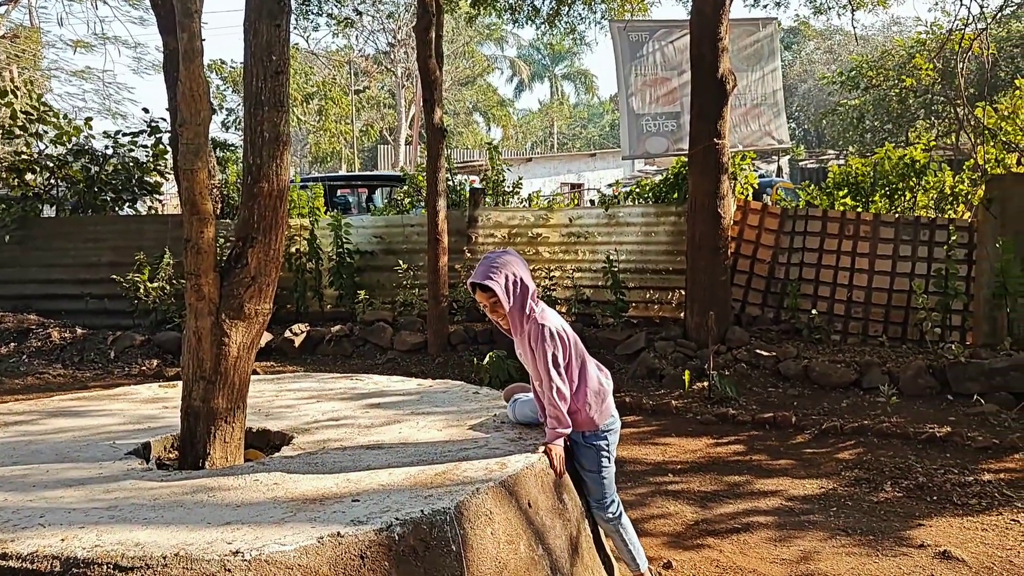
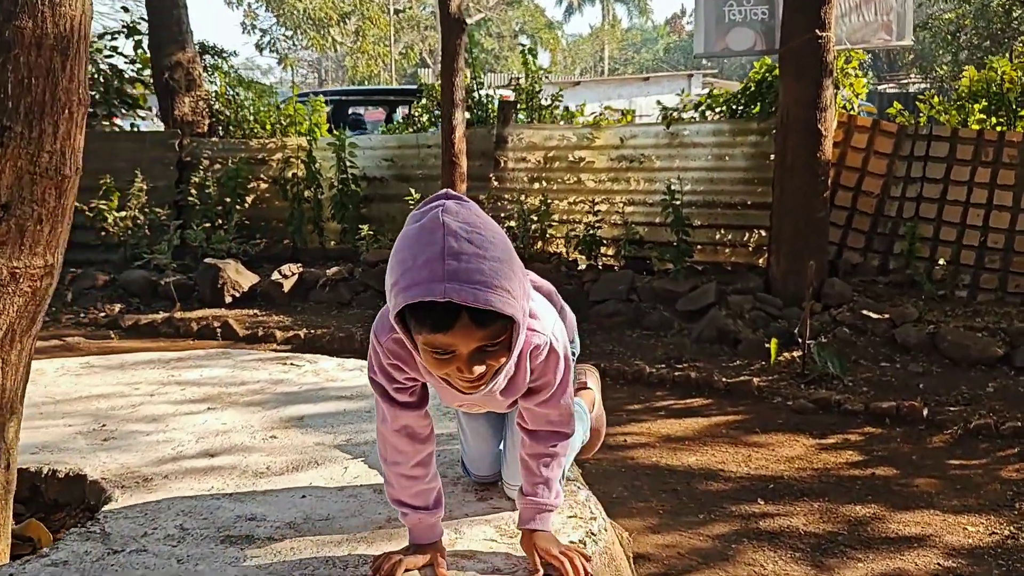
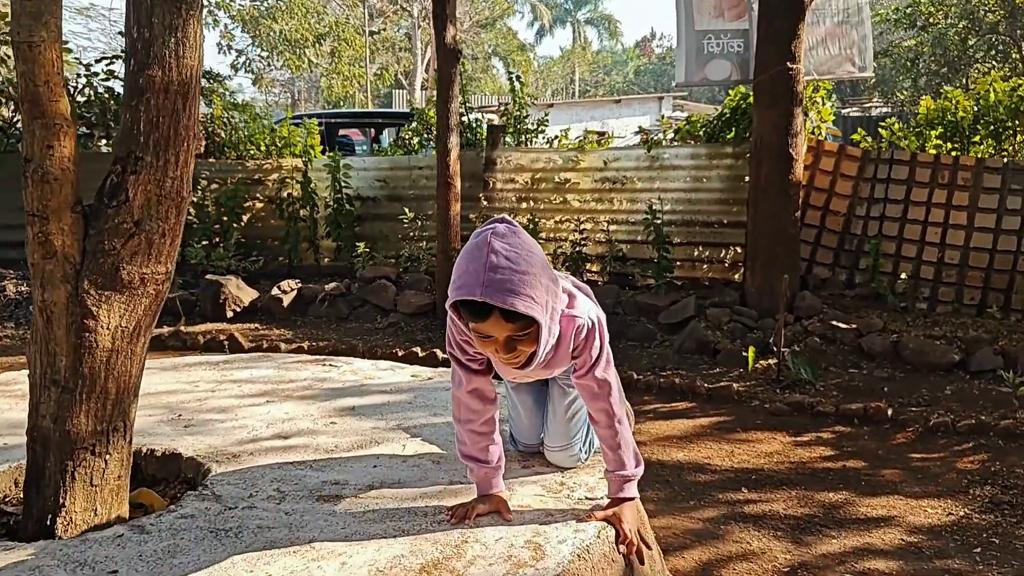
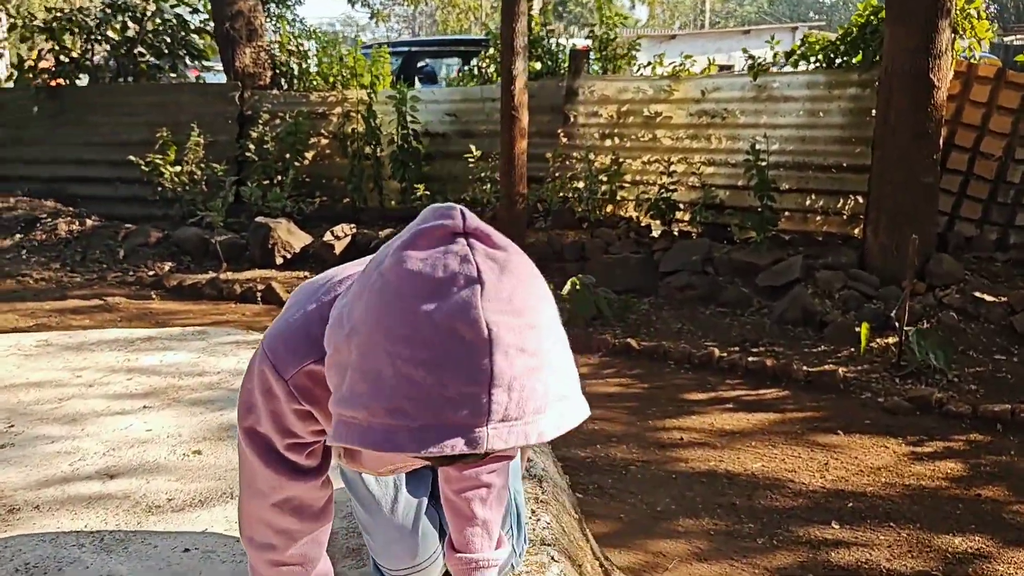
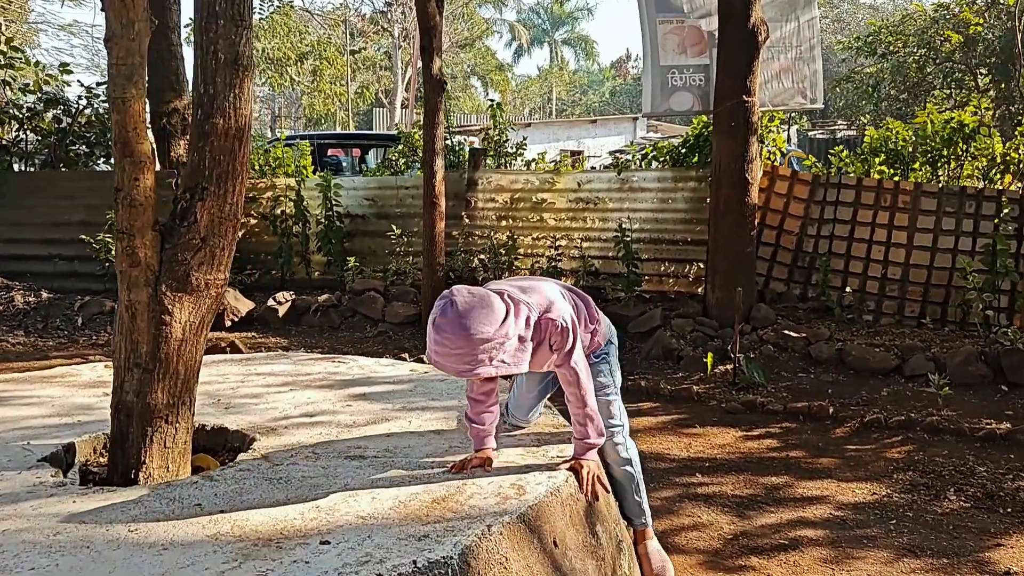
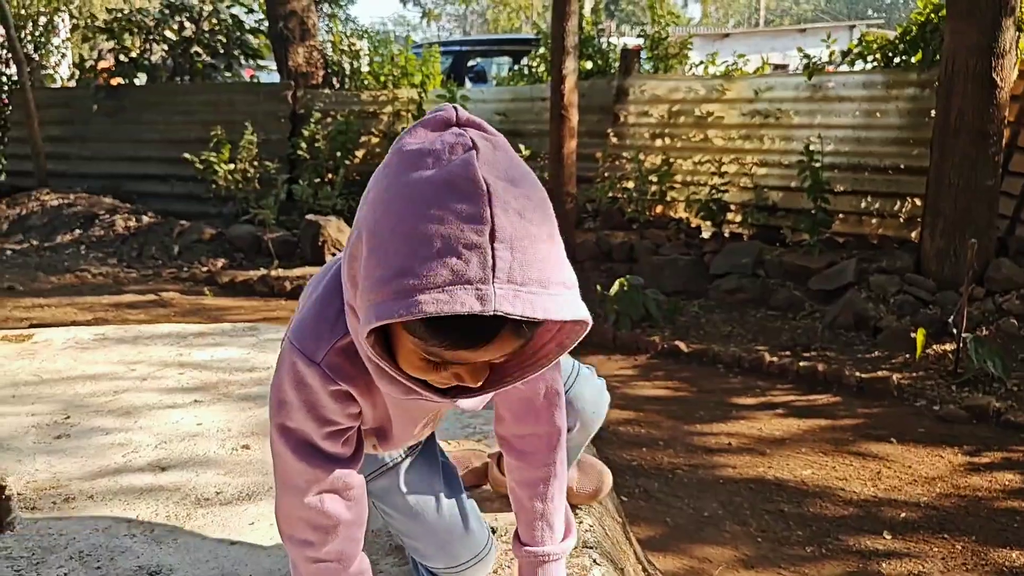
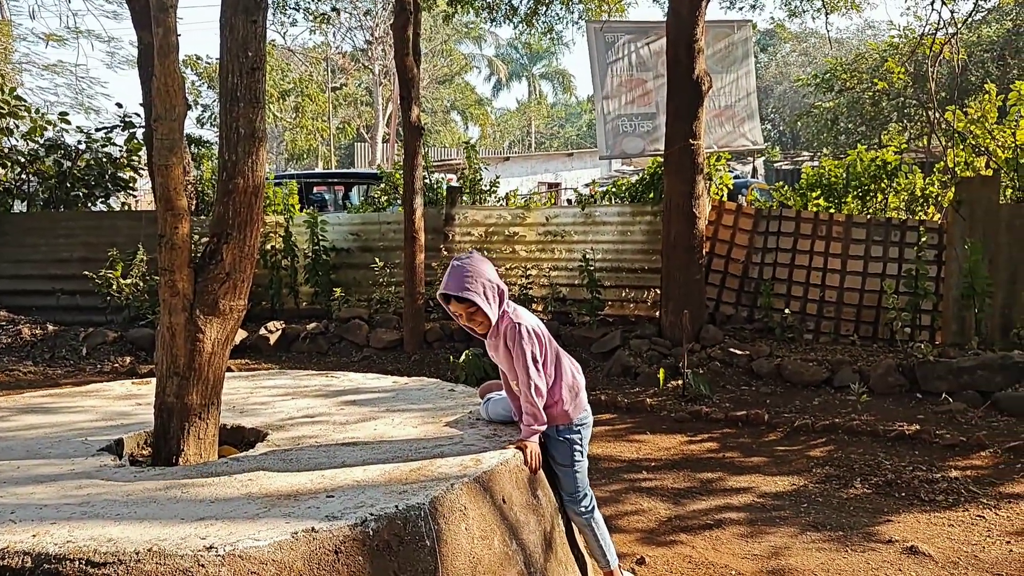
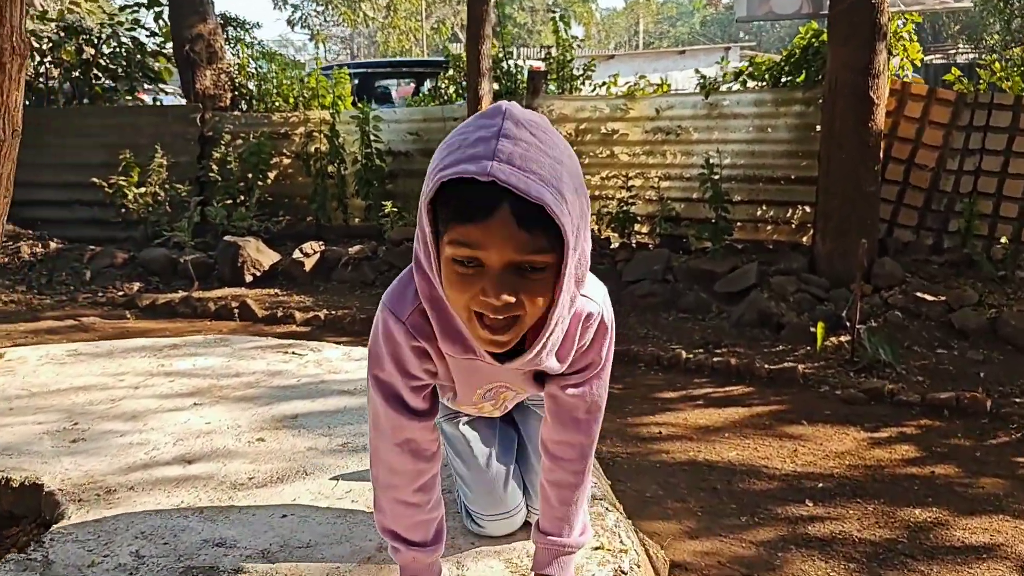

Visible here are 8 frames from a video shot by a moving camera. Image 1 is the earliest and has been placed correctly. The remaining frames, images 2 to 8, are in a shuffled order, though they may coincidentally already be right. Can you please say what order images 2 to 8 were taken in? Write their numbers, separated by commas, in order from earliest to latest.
7, 5, 3, 2, 8, 4, 6
